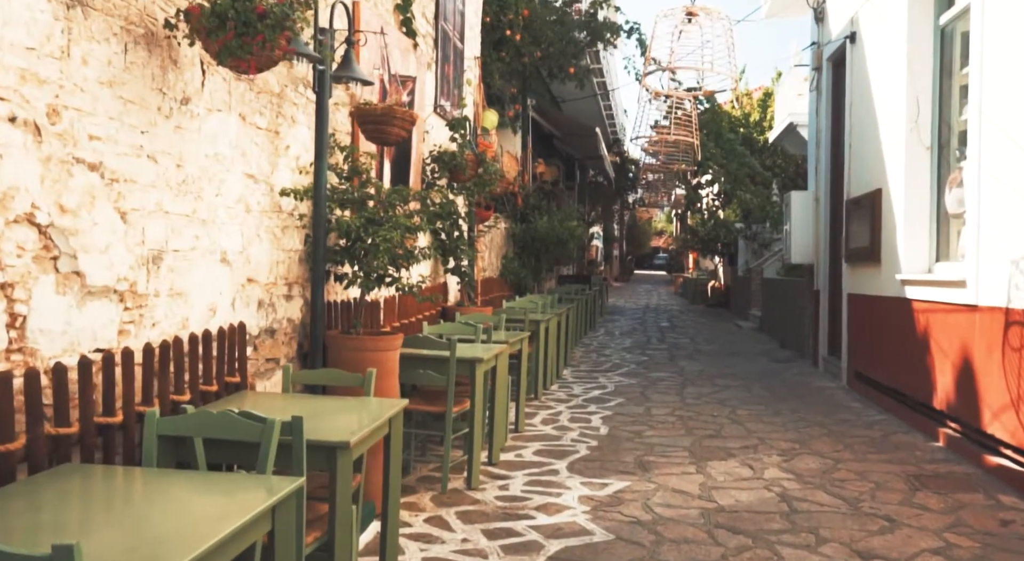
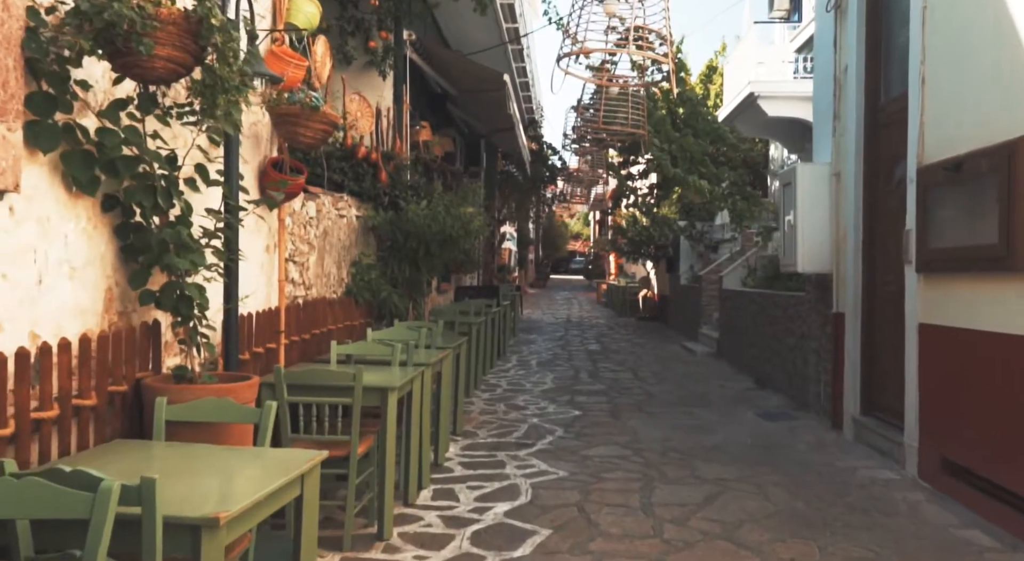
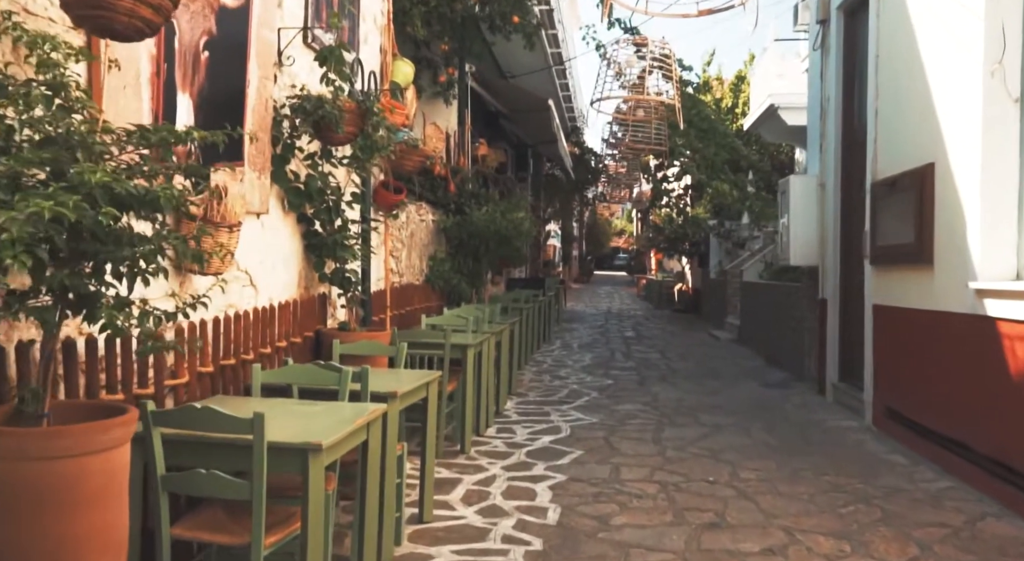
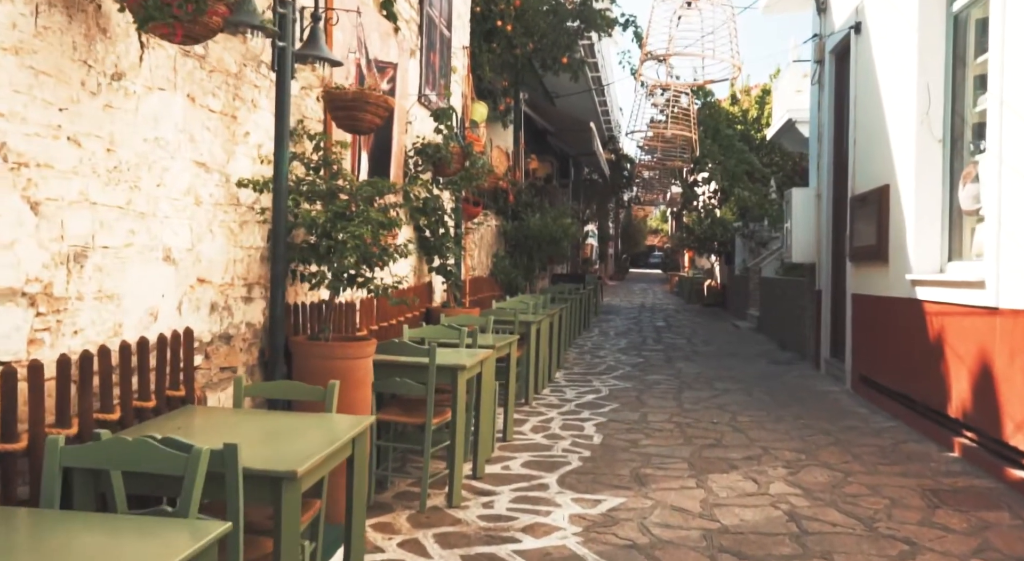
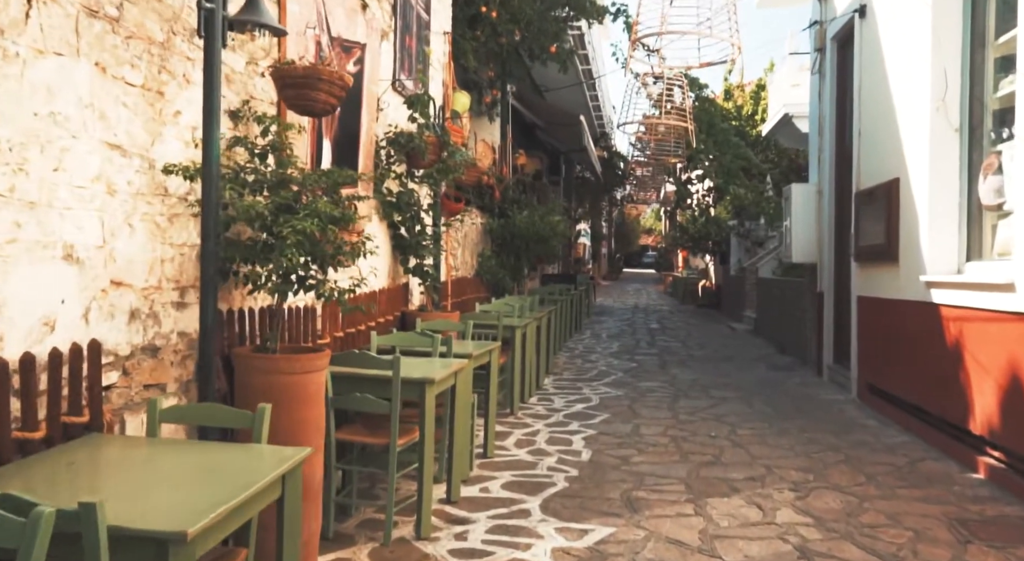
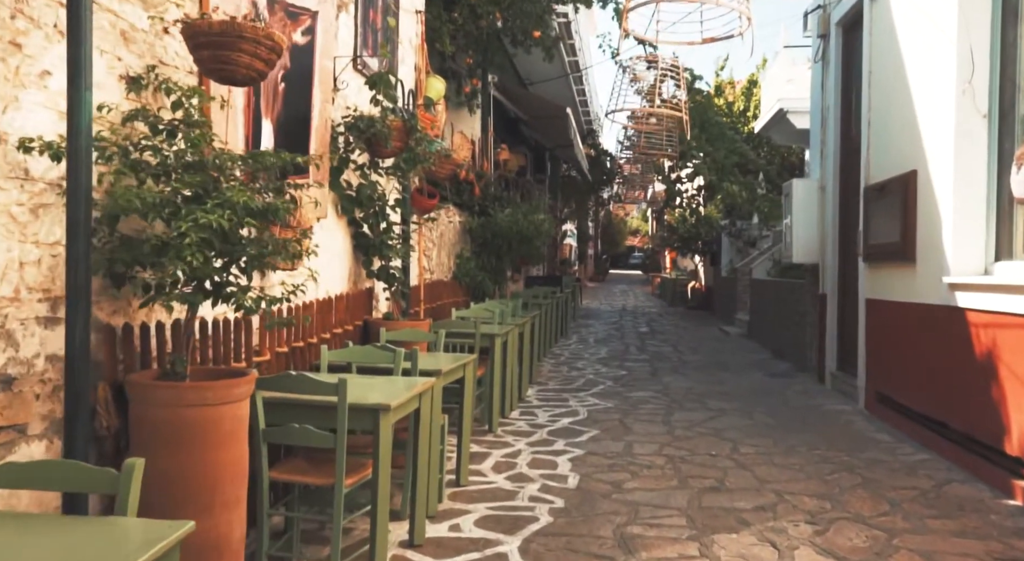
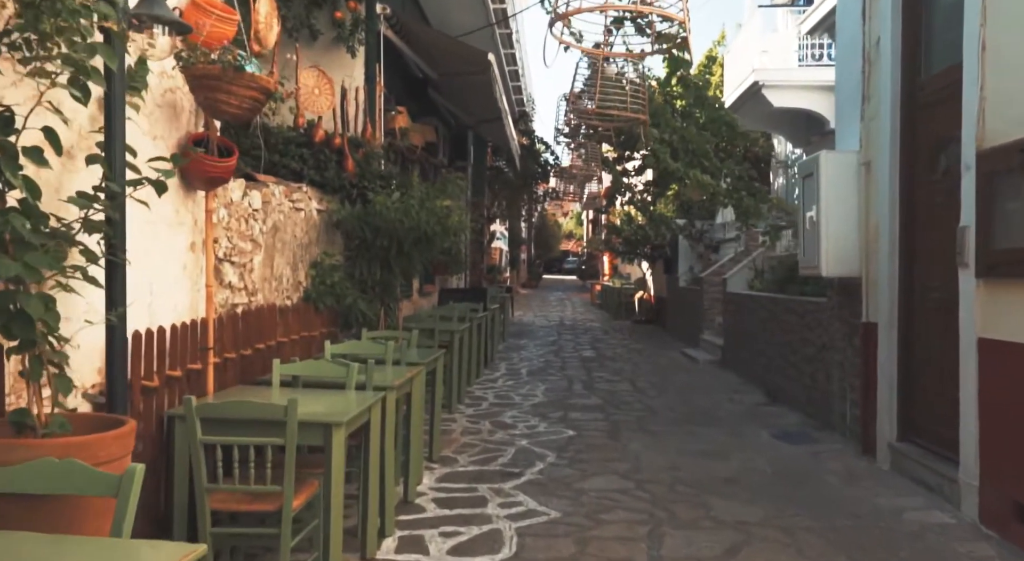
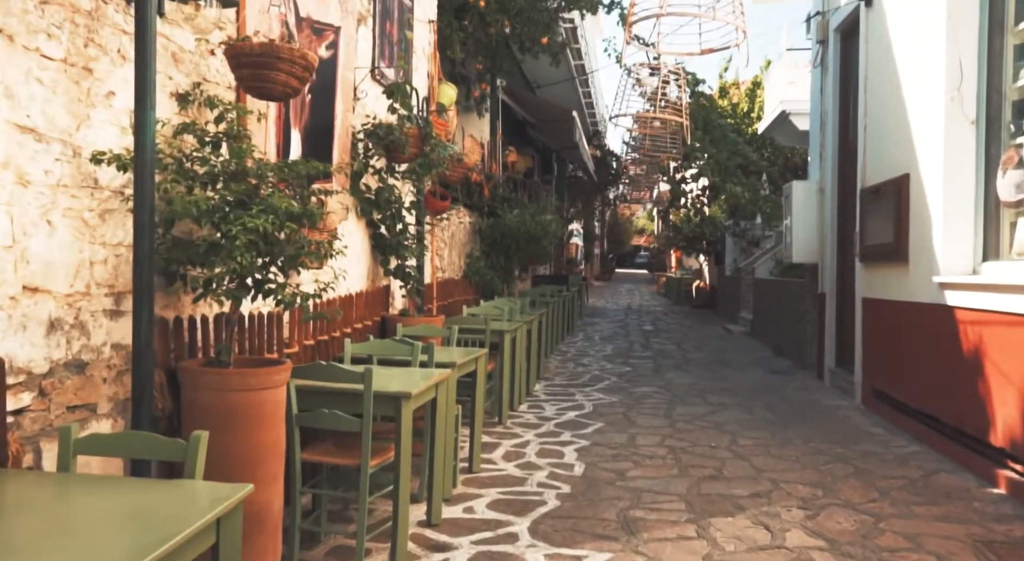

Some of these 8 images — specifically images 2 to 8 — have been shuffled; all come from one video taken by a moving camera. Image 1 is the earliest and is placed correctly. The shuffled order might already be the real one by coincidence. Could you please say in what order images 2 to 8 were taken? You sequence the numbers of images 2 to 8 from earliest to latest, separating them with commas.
4, 5, 8, 6, 3, 2, 7
